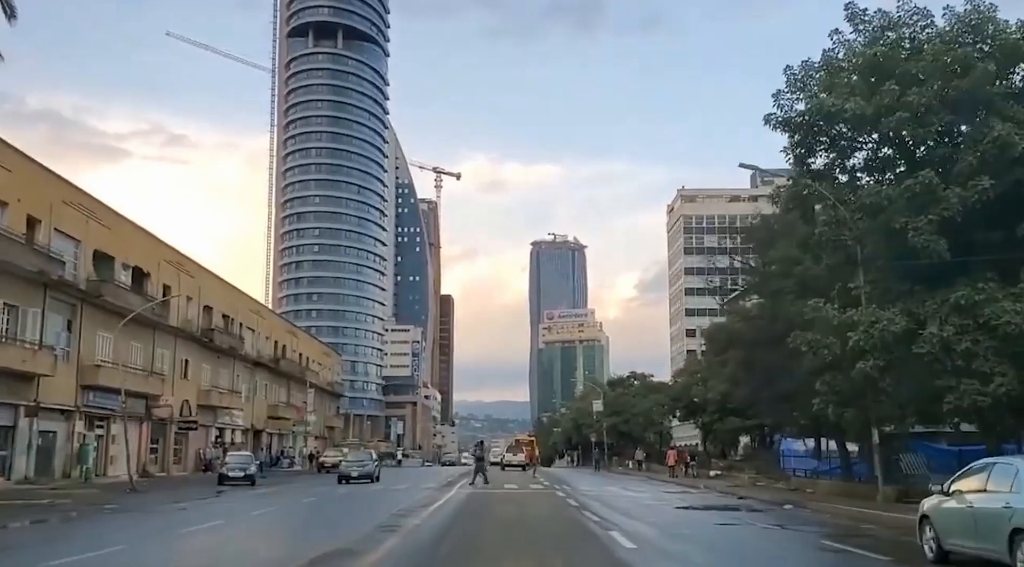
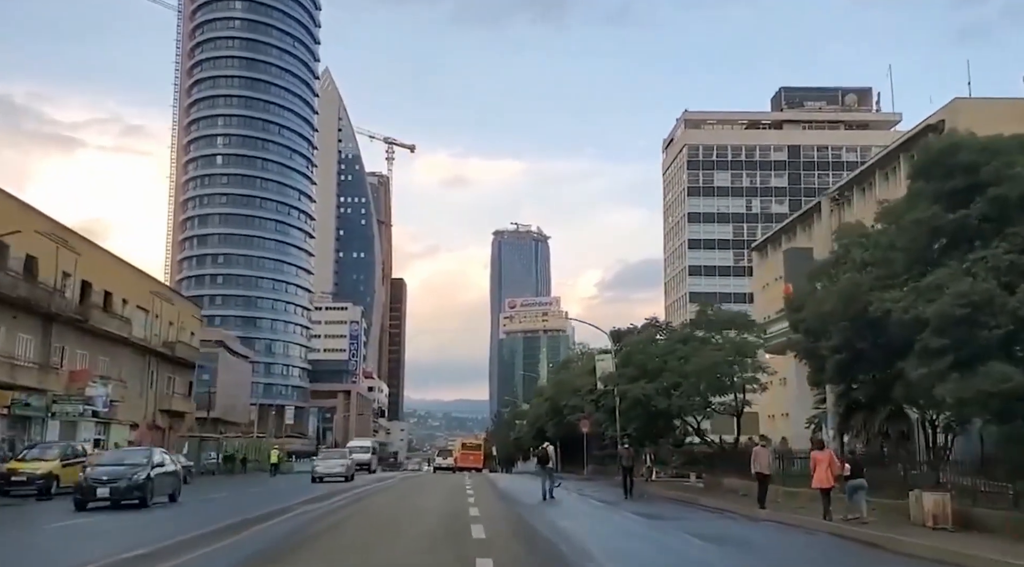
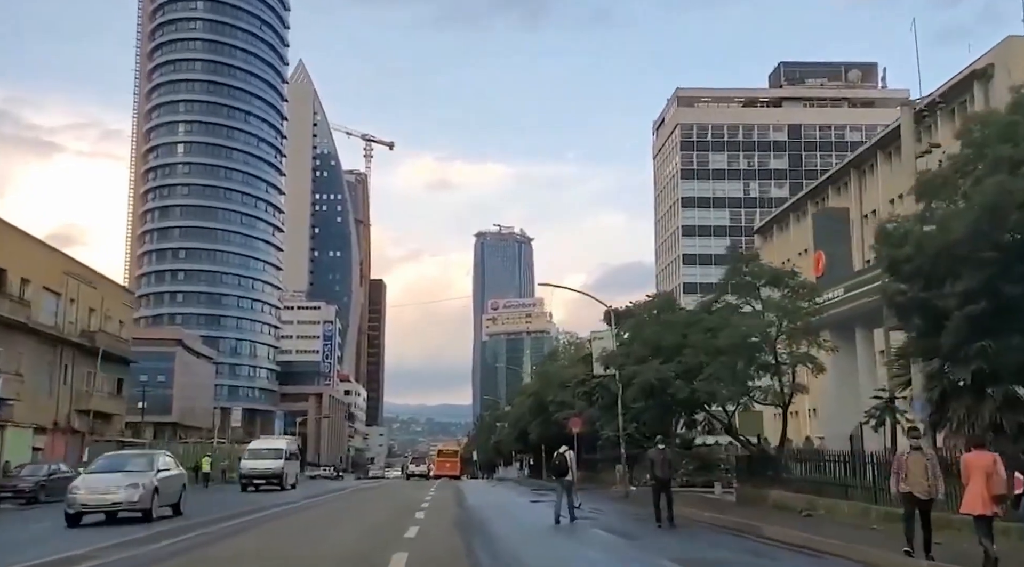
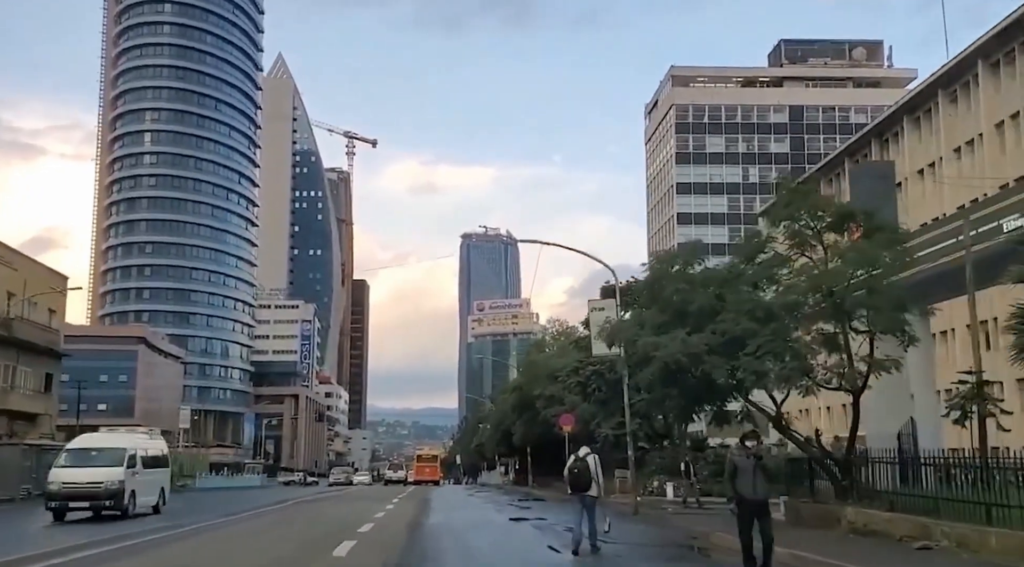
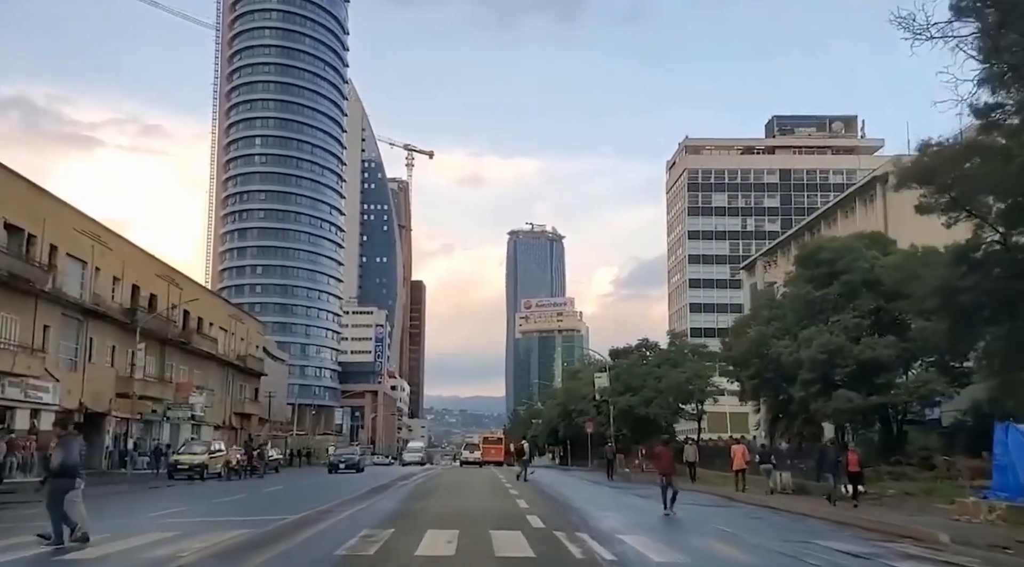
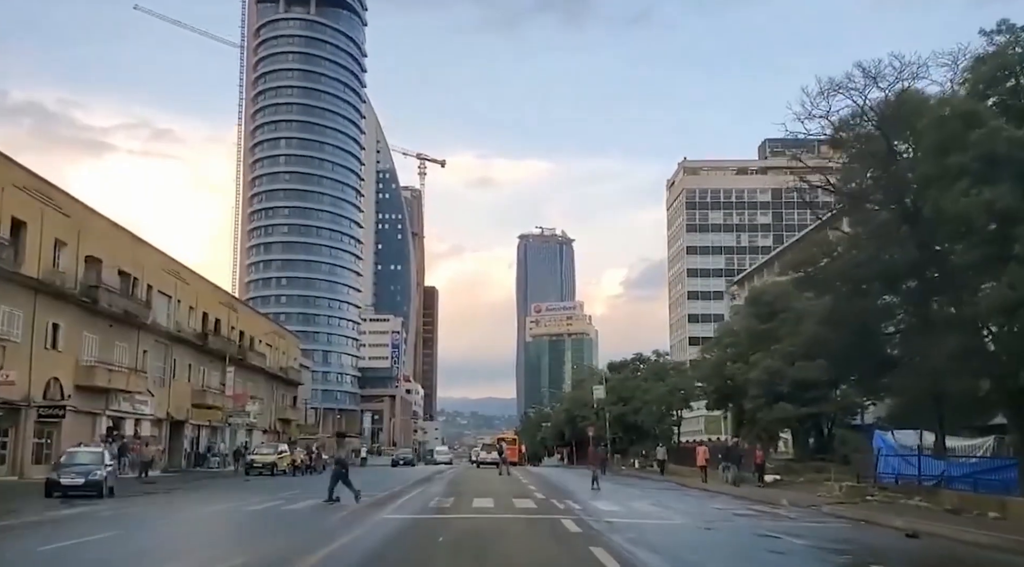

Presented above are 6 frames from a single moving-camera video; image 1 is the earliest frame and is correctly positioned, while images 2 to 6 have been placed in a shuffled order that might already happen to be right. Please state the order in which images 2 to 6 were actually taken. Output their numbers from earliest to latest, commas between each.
6, 5, 2, 3, 4
